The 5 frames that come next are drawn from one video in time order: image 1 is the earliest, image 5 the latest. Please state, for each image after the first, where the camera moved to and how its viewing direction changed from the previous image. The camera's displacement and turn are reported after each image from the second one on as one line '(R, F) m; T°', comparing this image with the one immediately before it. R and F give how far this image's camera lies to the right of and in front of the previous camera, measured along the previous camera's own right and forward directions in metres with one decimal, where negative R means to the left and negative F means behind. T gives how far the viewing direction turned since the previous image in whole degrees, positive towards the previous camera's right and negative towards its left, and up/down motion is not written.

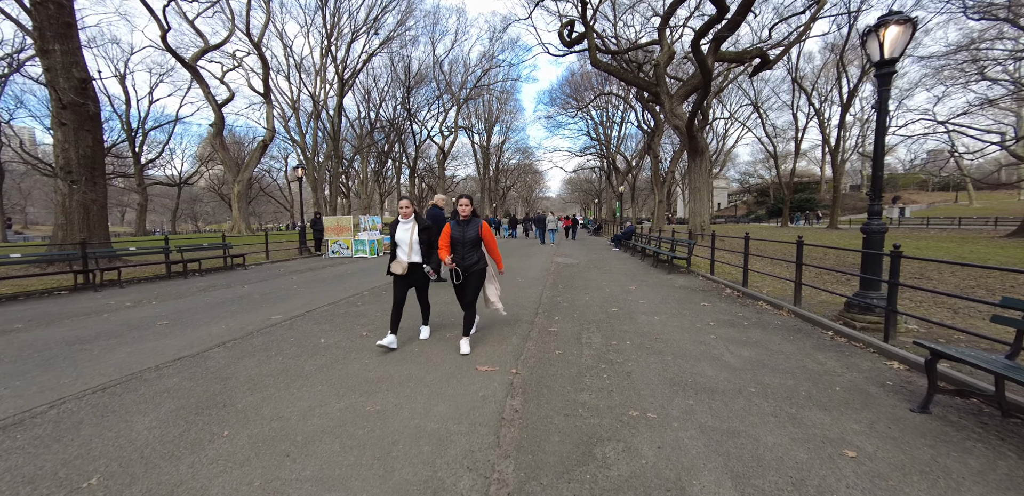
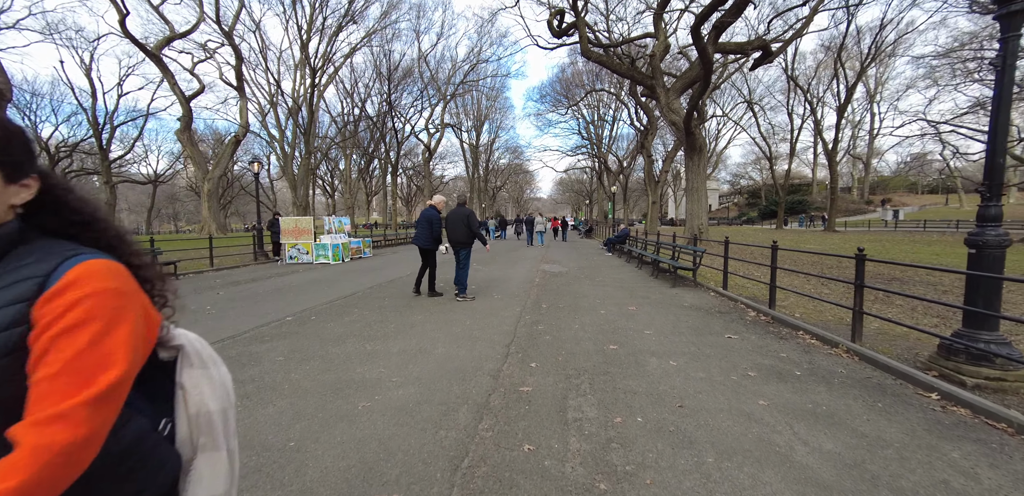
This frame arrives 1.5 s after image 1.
(+0.3, +1.7) m; +1°
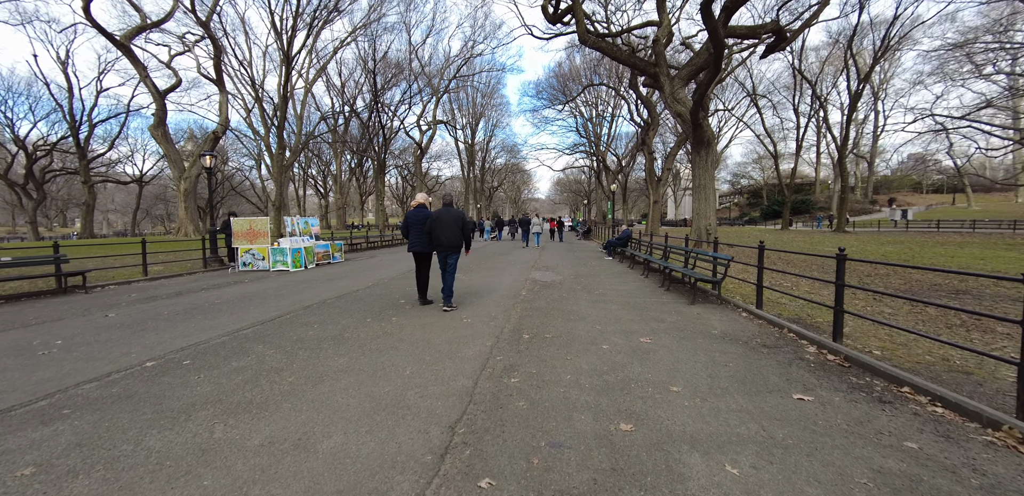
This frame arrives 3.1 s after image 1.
(+0.4, +1.9) m; 0°
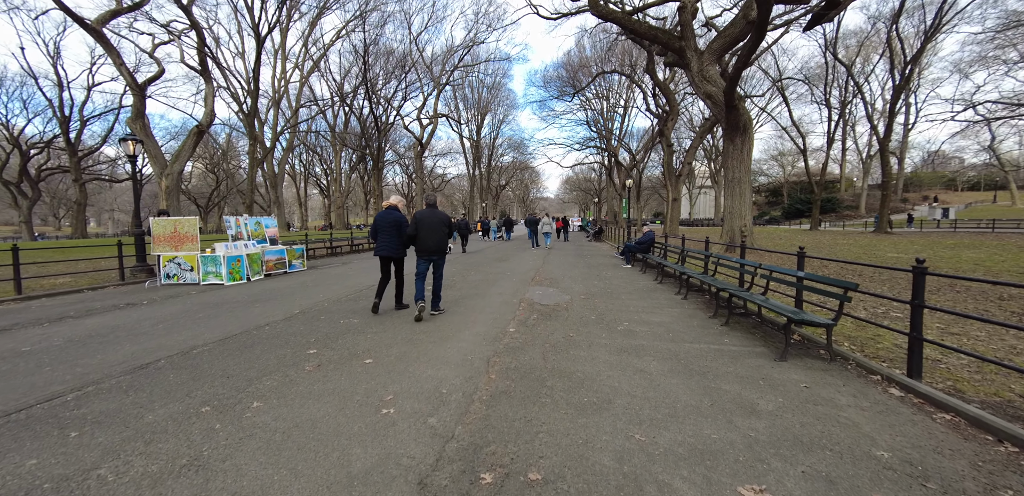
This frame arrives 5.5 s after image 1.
(+0.4, +3.0) m; -1°
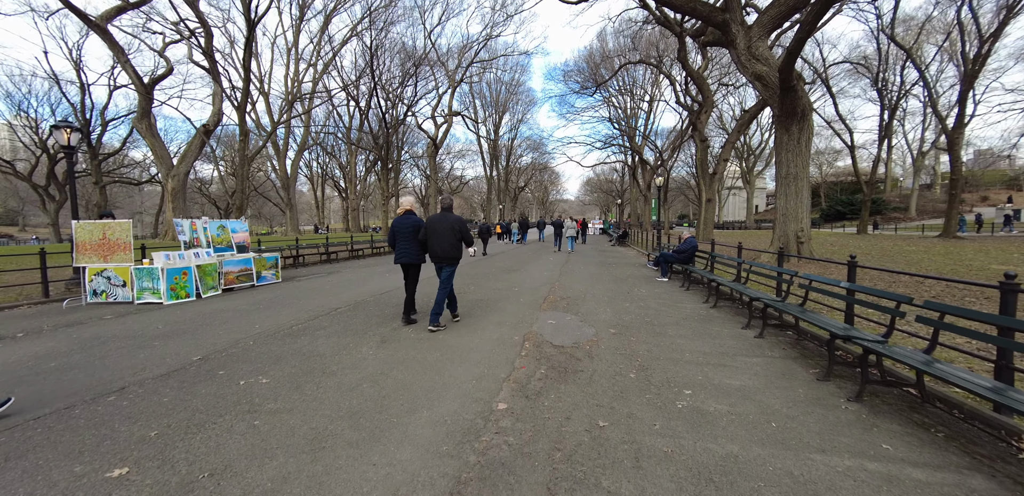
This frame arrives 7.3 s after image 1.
(+0.3, +2.4) m; -3°
